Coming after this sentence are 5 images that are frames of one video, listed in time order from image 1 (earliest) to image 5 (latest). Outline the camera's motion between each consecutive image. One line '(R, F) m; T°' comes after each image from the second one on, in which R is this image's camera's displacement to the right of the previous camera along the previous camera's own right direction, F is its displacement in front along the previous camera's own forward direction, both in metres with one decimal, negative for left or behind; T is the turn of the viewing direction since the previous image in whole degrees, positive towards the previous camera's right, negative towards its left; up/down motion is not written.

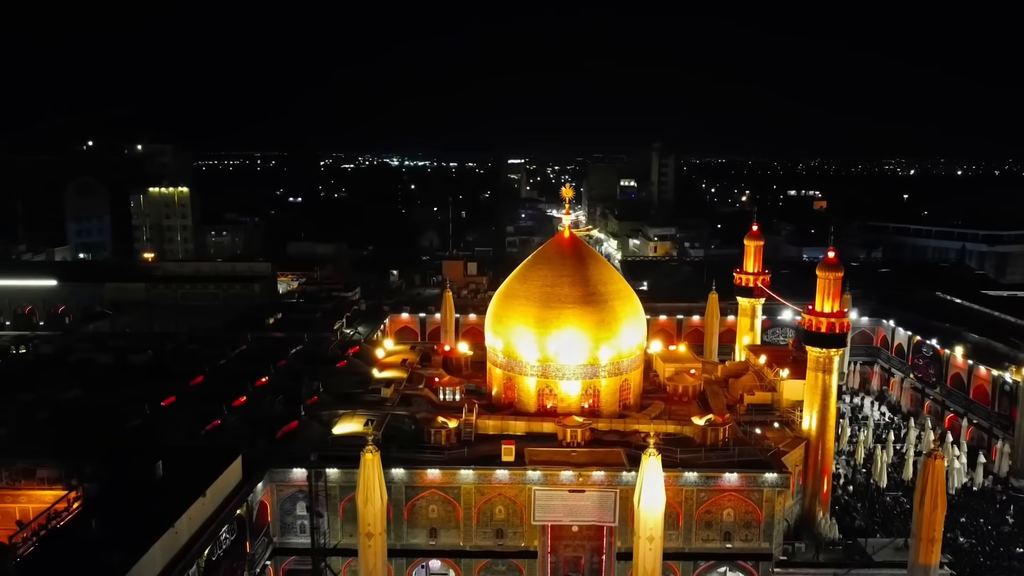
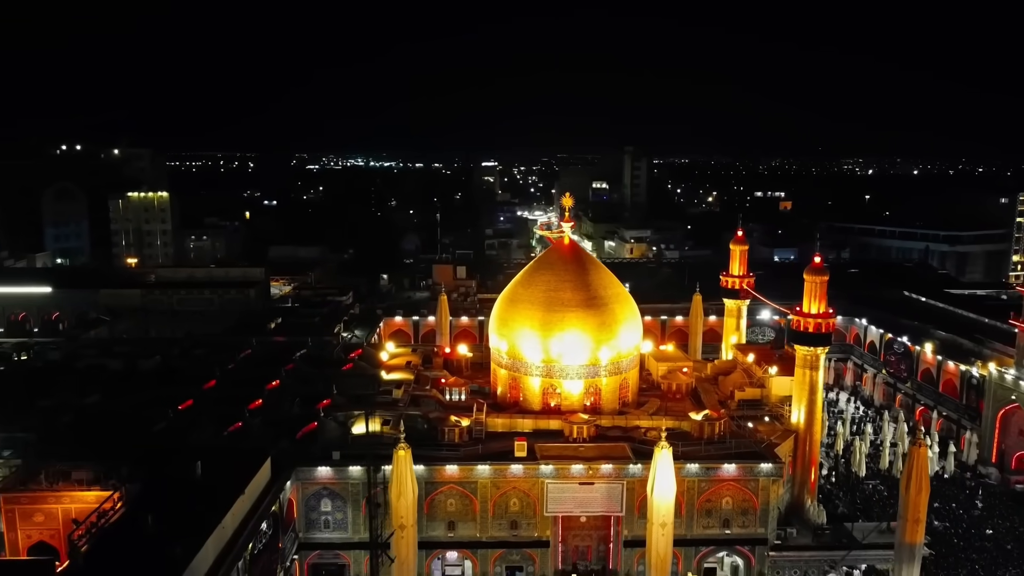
(-0.9, -0.9) m; +2°
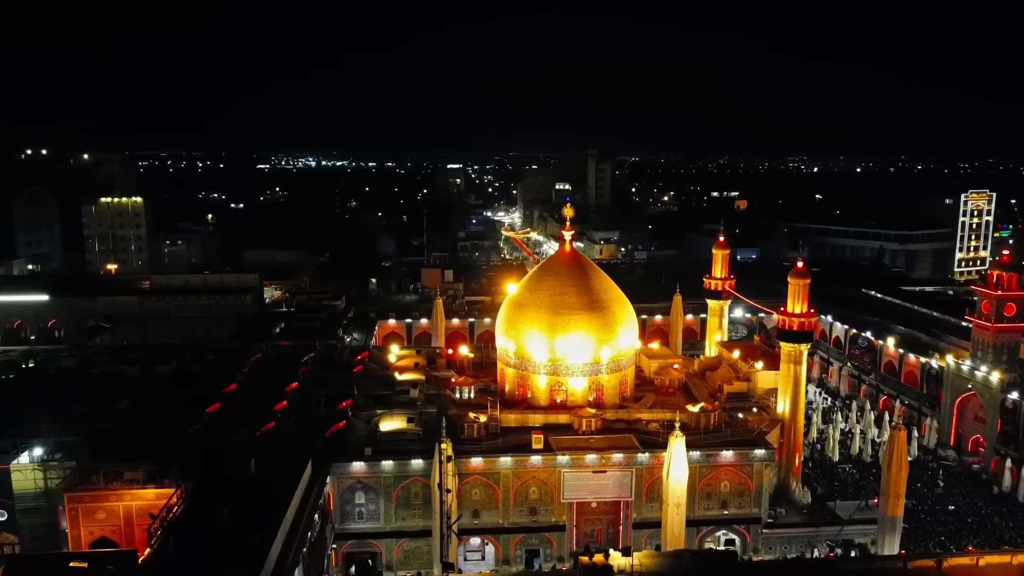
(-1.4, -1.3) m; +3°
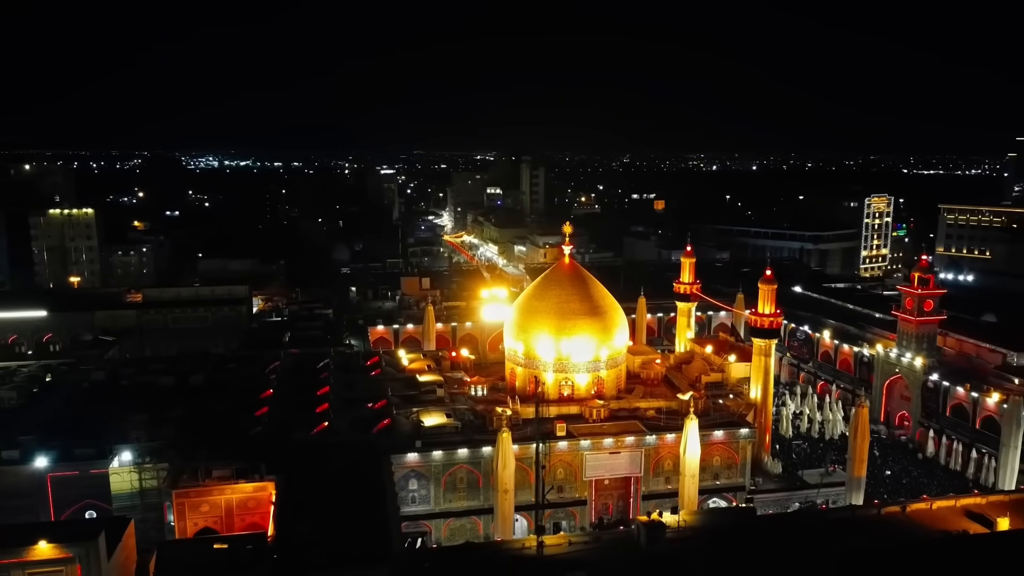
(-3.0, -2.6) m; +7°
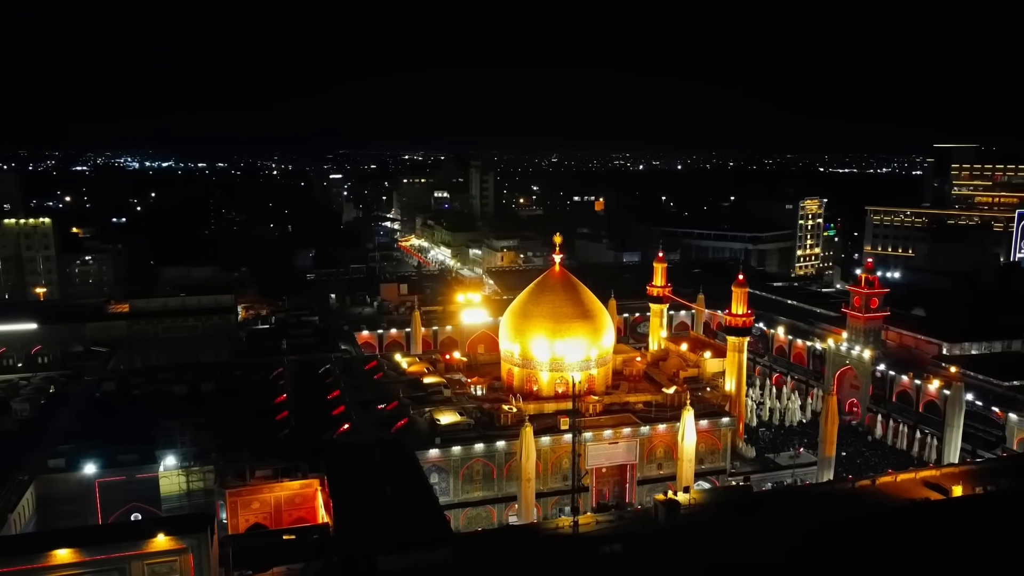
(-2.1, -1.8) m; +5°
